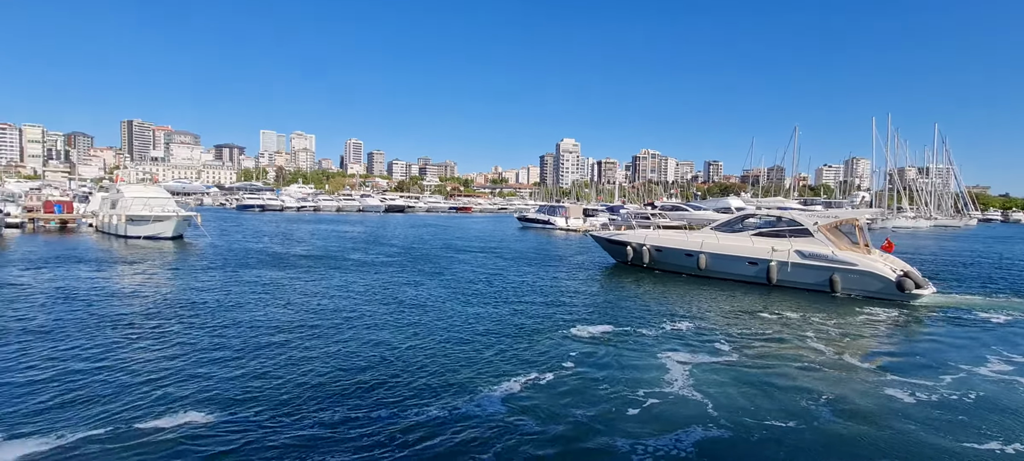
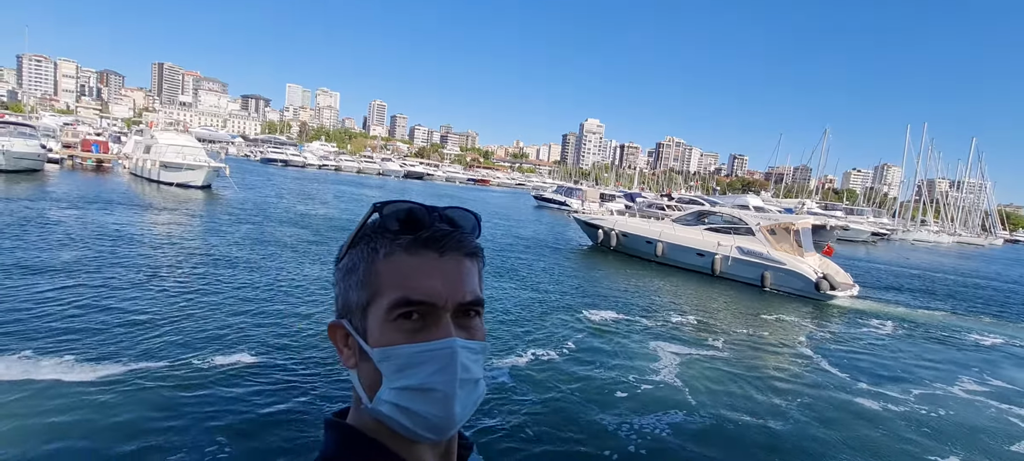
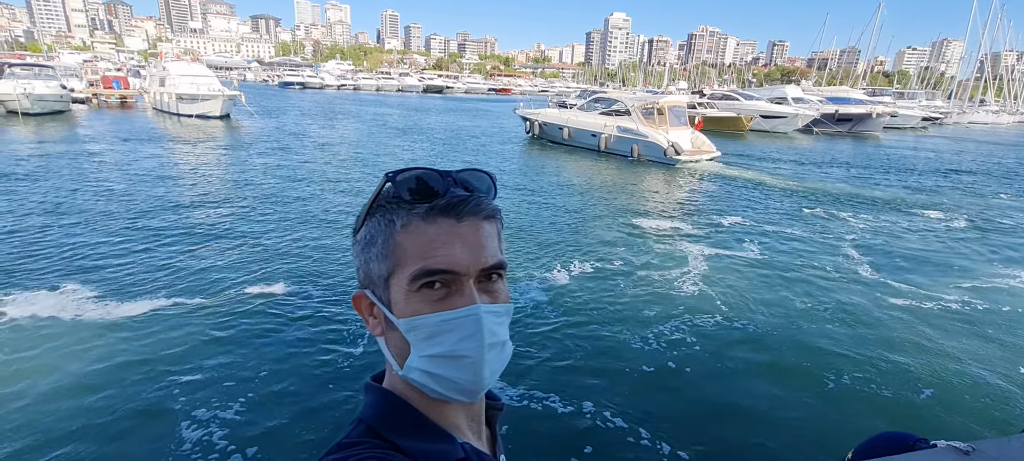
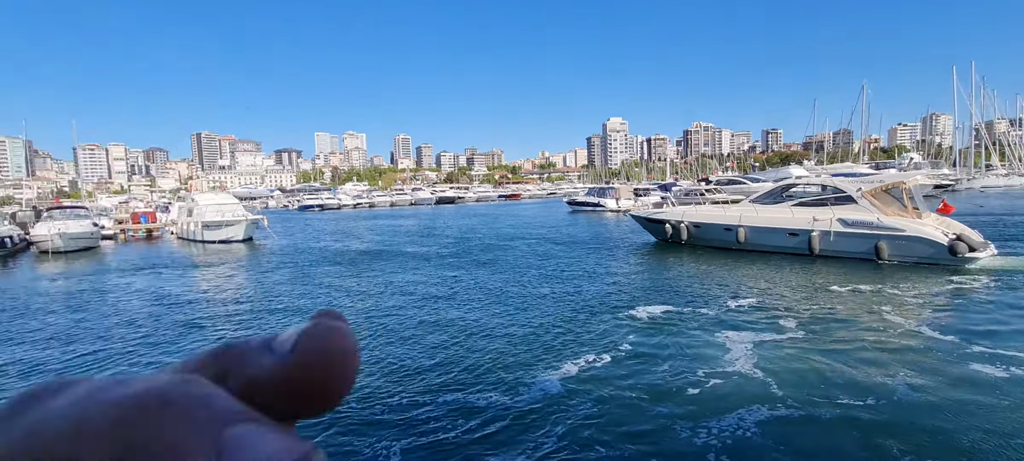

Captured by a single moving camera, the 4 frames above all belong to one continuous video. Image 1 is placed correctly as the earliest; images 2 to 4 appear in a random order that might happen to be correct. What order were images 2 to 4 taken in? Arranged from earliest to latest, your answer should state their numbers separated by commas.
4, 2, 3
